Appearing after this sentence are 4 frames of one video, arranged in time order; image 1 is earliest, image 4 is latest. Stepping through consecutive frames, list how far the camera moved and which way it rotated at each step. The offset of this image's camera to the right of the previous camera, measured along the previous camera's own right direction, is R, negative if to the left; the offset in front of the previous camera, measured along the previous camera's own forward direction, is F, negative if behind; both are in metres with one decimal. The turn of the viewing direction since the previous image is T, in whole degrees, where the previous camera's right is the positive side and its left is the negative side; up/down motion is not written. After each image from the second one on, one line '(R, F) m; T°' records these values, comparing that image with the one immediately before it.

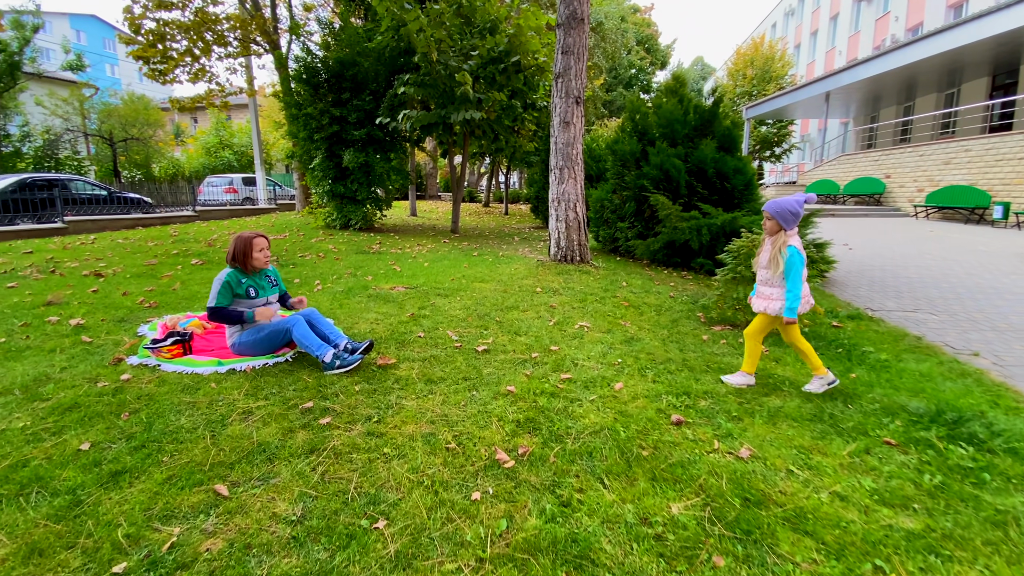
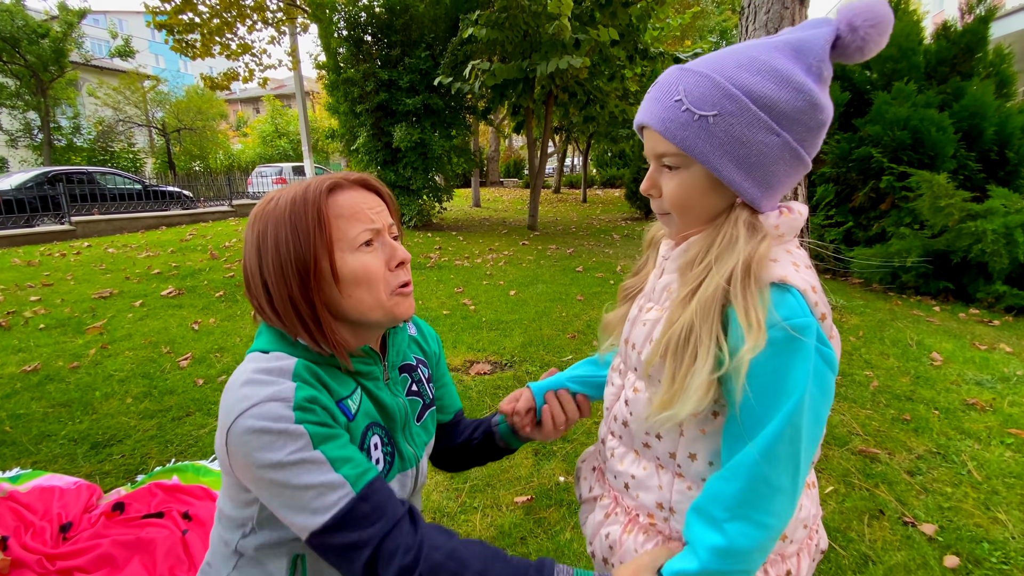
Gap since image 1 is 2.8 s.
(-1.0, +3.7) m; -6°
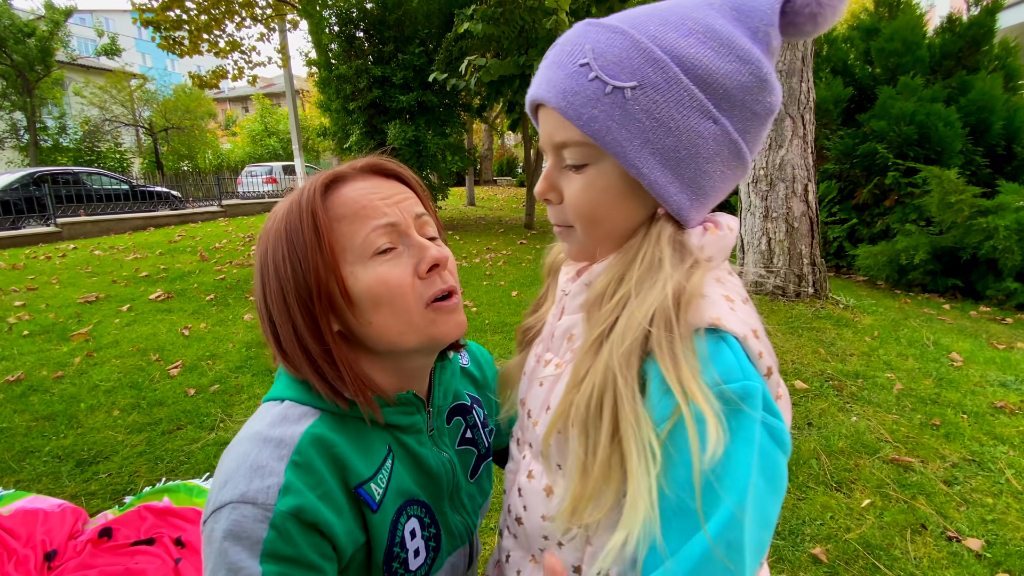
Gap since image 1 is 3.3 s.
(-0.1, +0.2) m; +1°
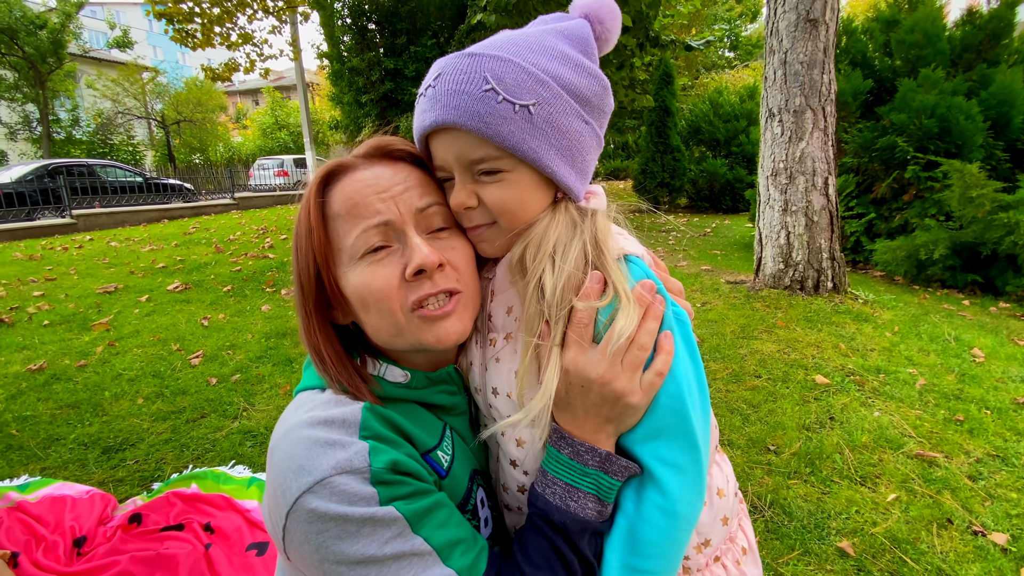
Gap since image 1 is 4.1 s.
(-0.1, 0.0) m; -1°
